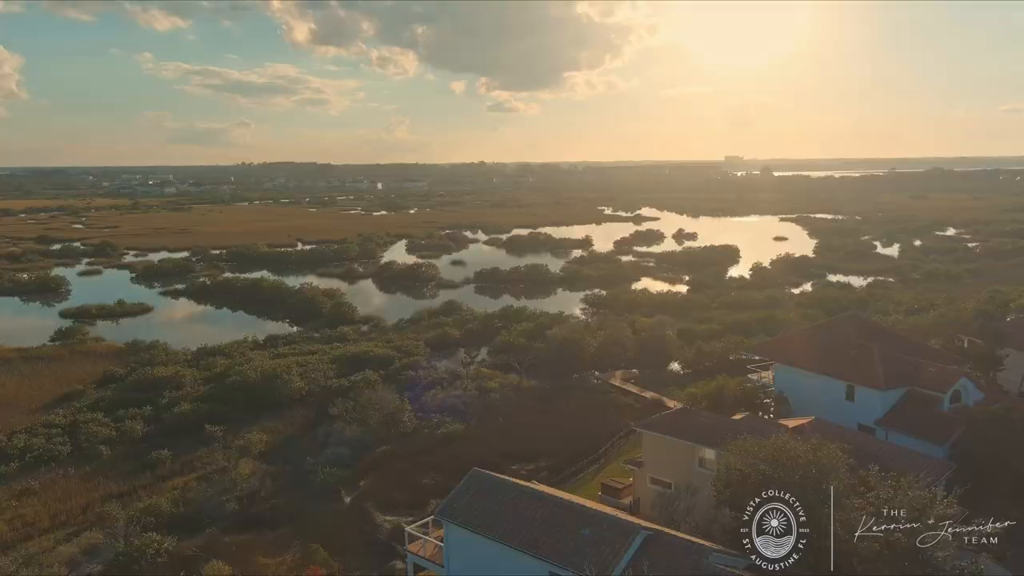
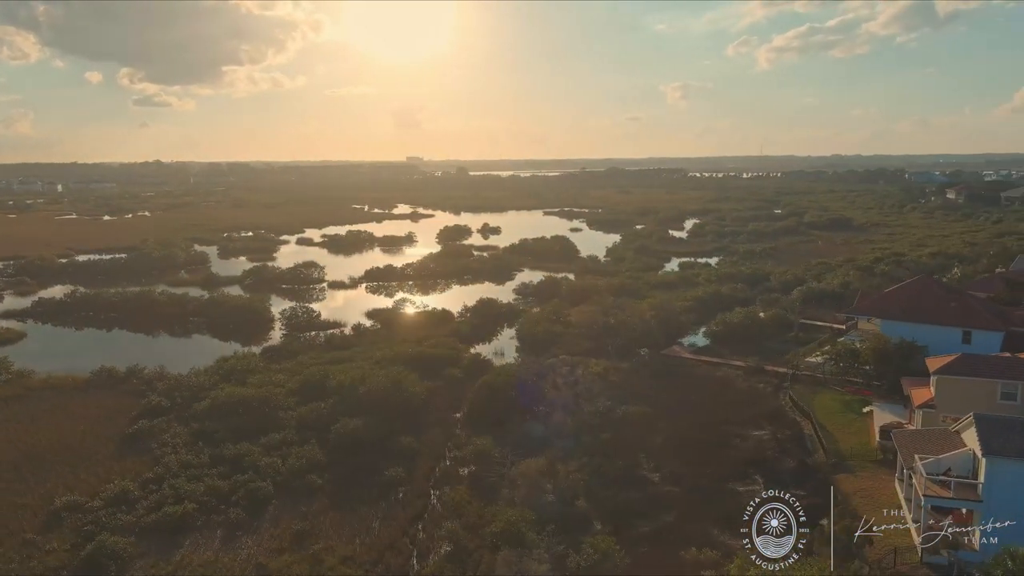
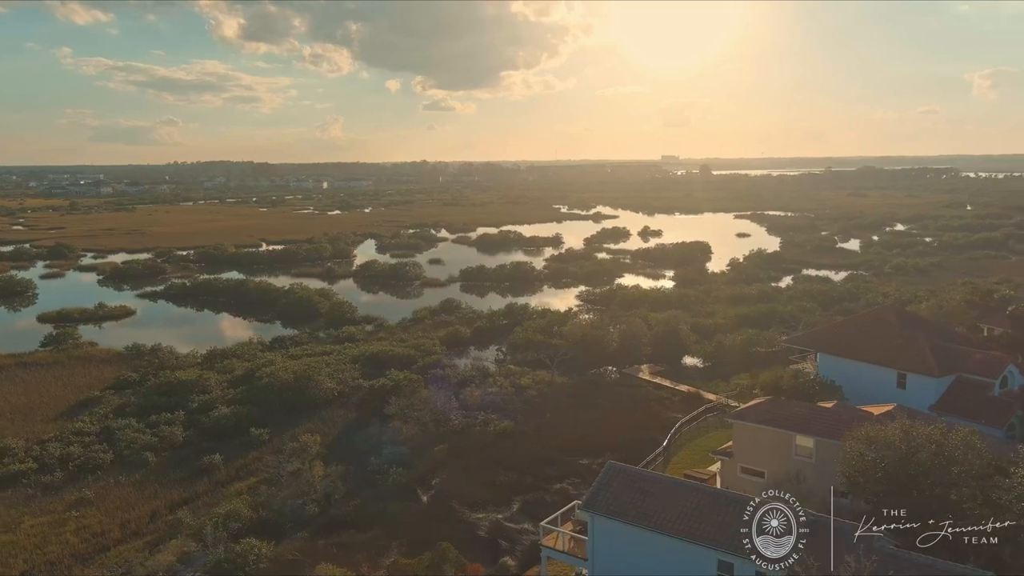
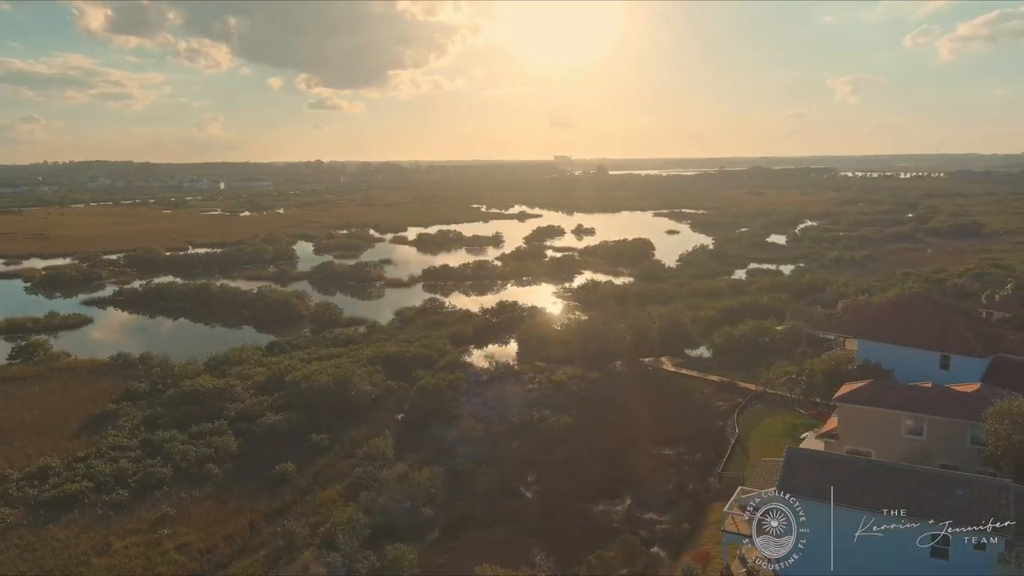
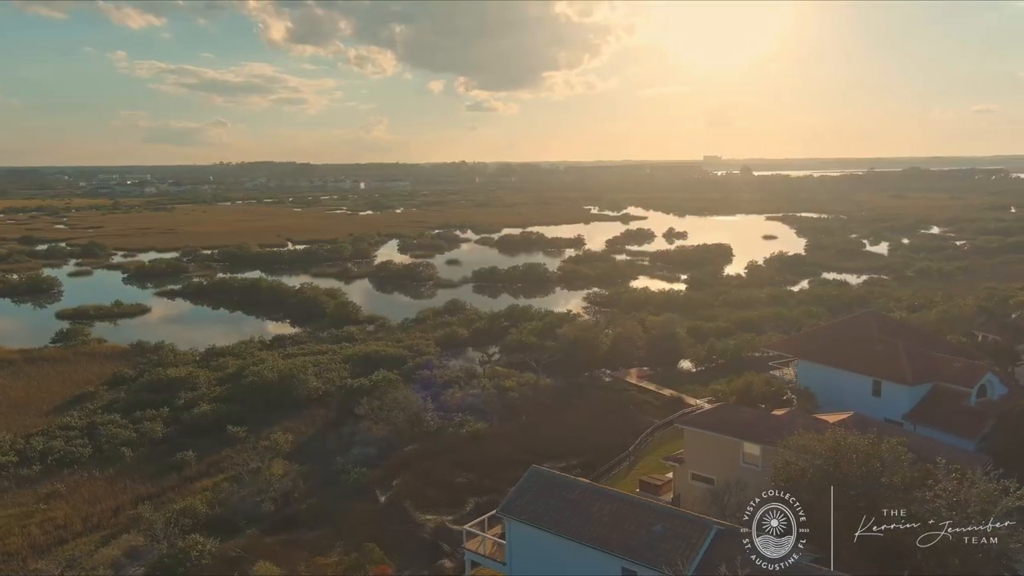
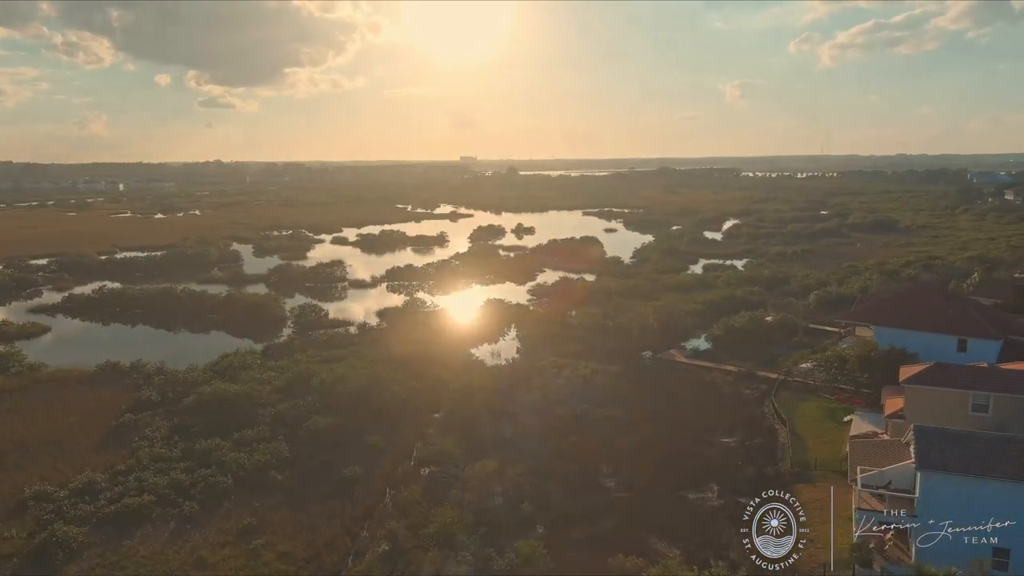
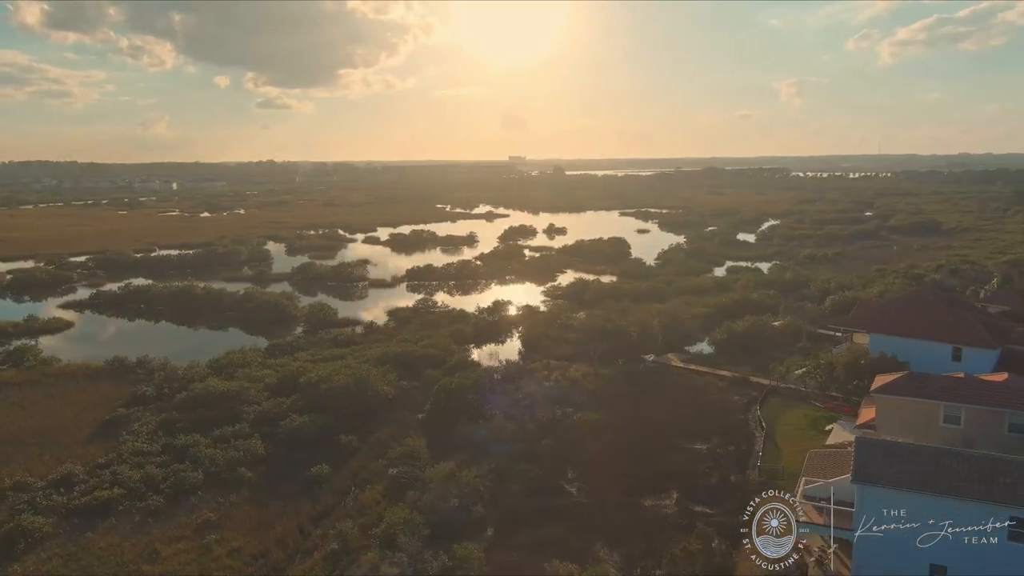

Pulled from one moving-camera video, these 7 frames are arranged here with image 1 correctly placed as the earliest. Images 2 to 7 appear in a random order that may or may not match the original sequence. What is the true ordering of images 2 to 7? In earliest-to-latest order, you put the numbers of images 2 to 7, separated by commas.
5, 3, 4, 7, 6, 2
